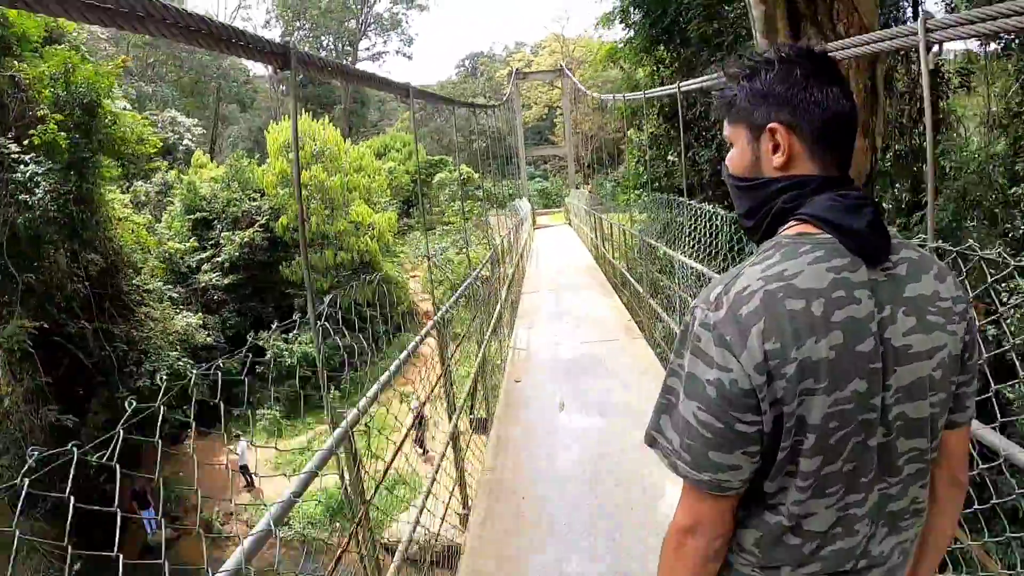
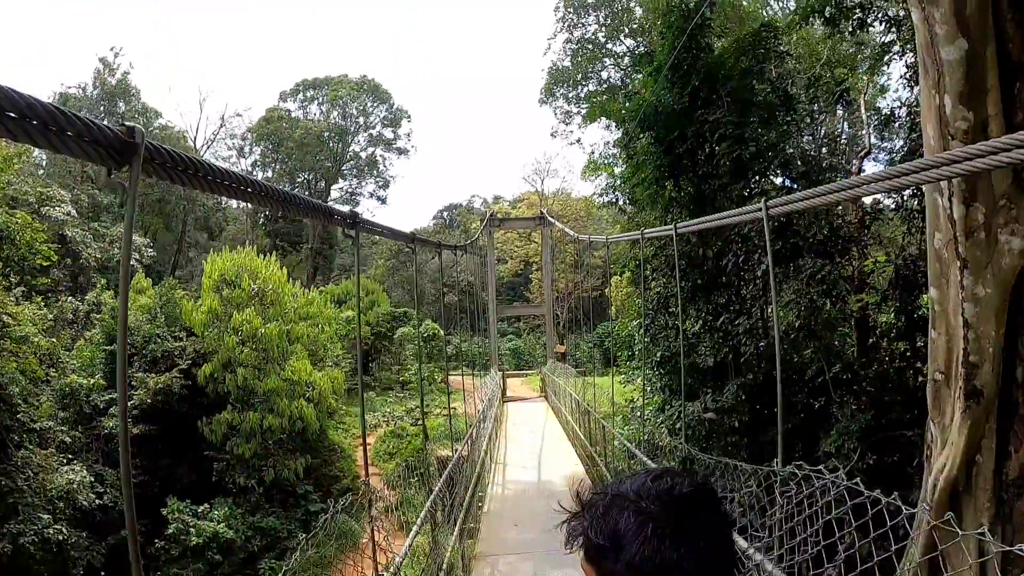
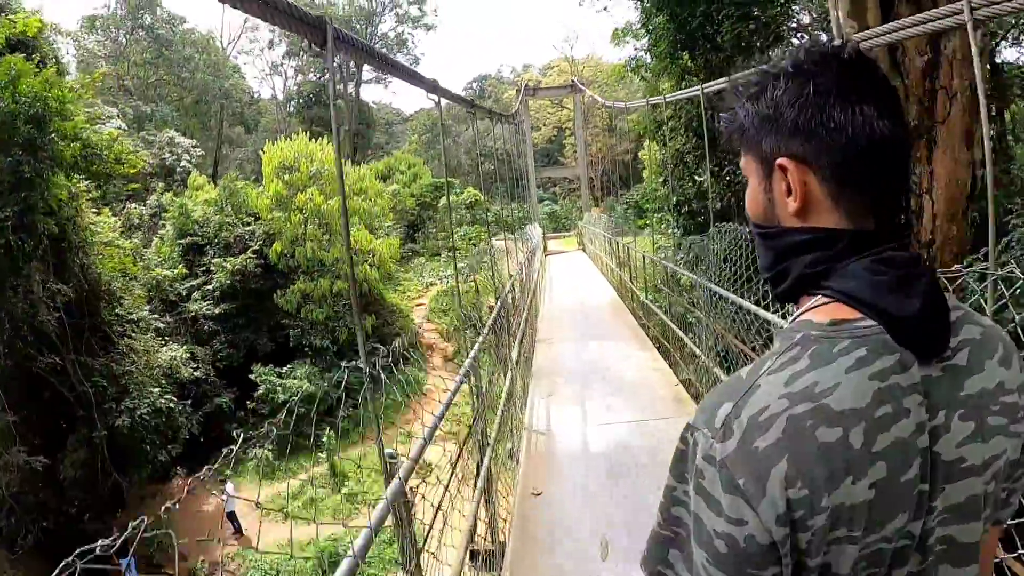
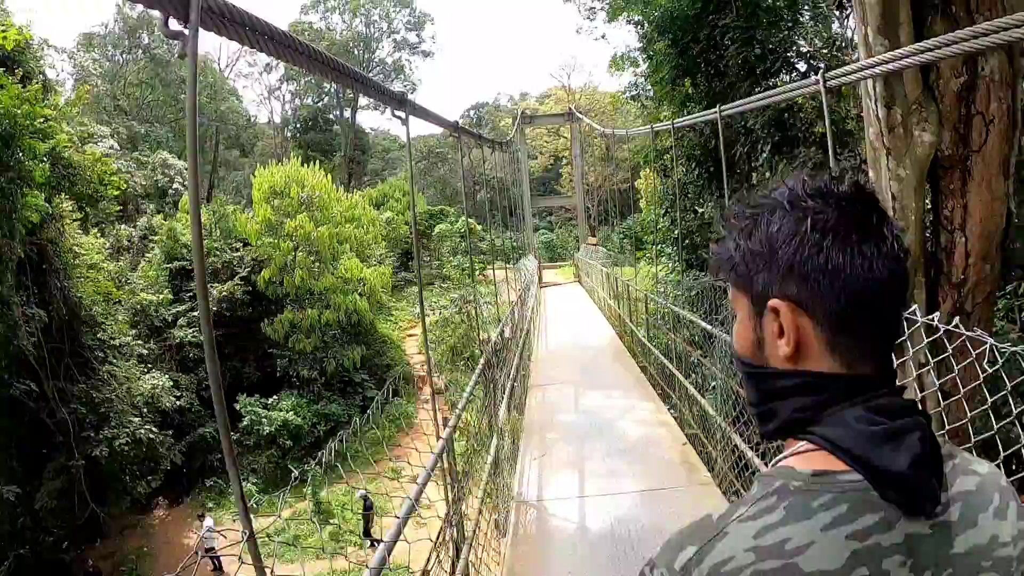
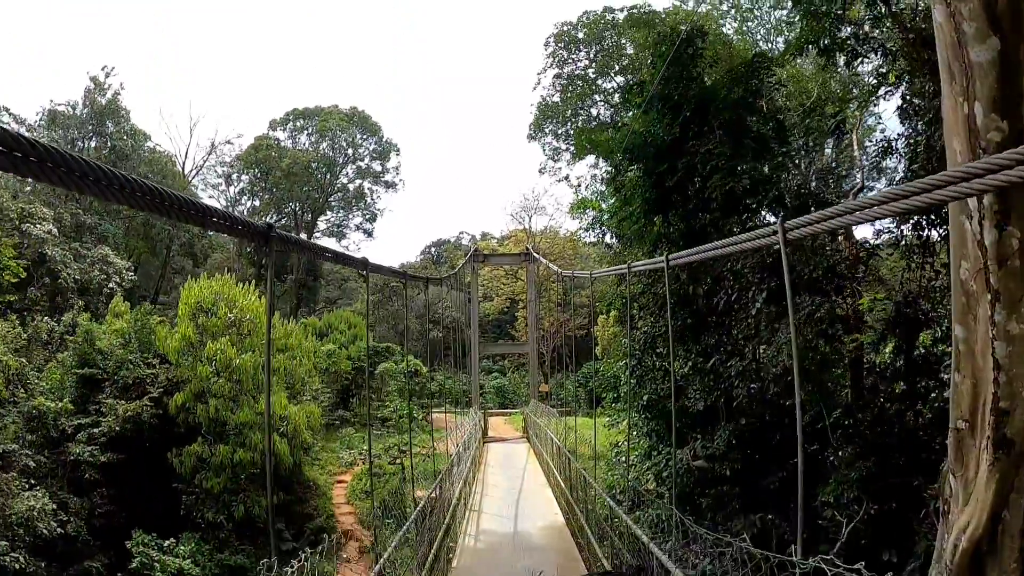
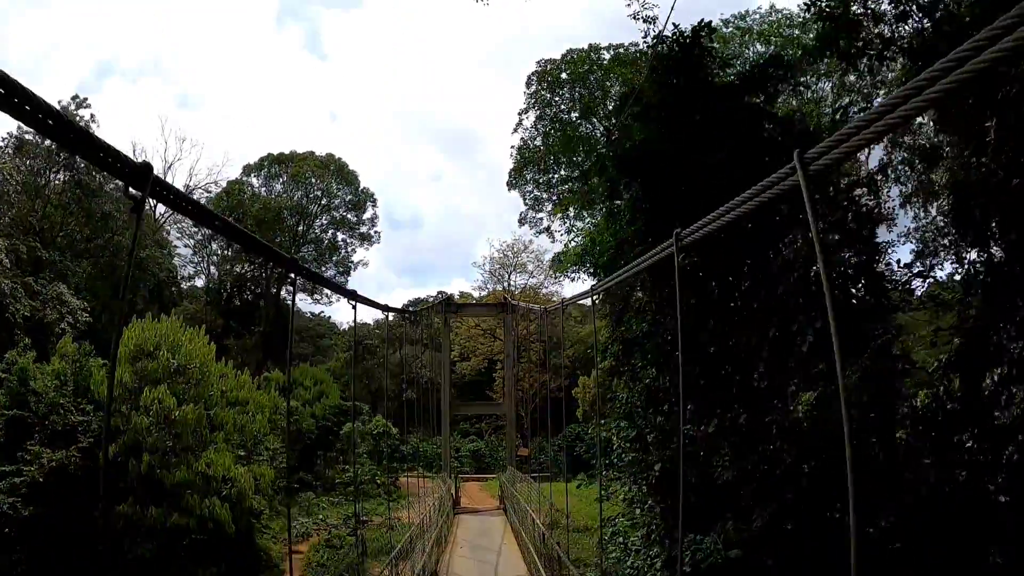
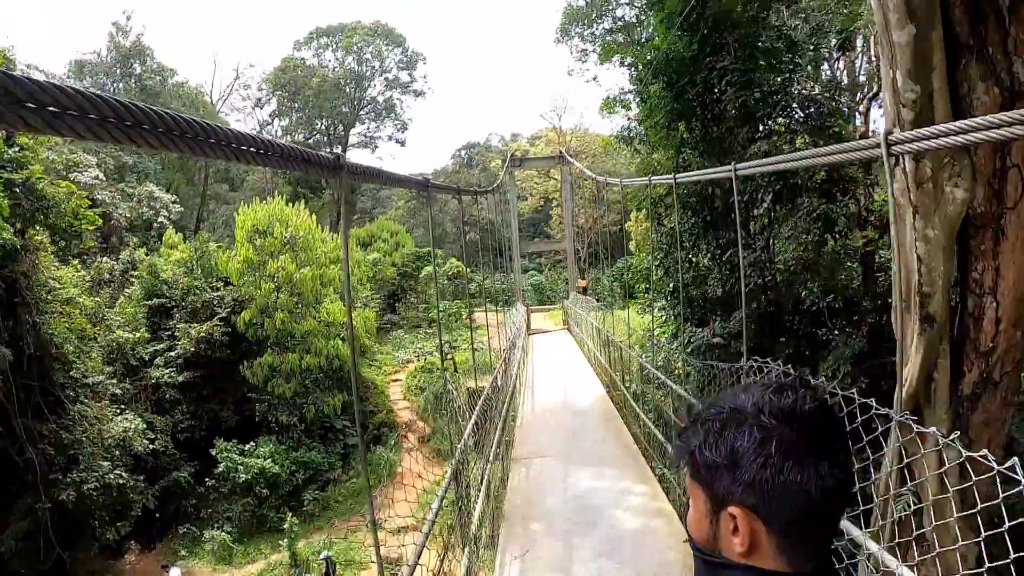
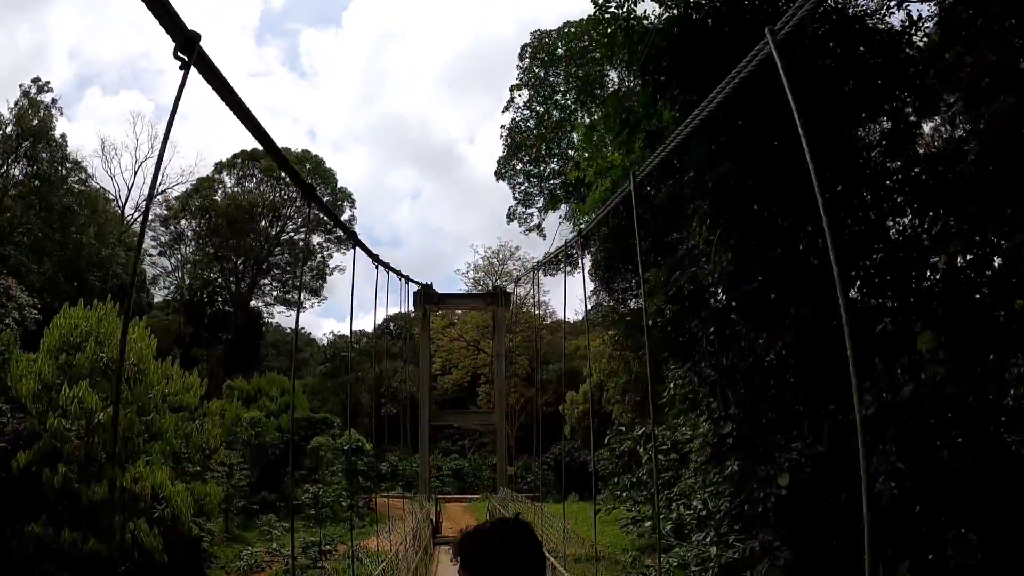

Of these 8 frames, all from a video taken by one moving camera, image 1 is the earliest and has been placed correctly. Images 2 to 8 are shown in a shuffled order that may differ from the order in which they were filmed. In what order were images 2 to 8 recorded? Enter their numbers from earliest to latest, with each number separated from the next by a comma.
3, 4, 7, 2, 5, 6, 8
